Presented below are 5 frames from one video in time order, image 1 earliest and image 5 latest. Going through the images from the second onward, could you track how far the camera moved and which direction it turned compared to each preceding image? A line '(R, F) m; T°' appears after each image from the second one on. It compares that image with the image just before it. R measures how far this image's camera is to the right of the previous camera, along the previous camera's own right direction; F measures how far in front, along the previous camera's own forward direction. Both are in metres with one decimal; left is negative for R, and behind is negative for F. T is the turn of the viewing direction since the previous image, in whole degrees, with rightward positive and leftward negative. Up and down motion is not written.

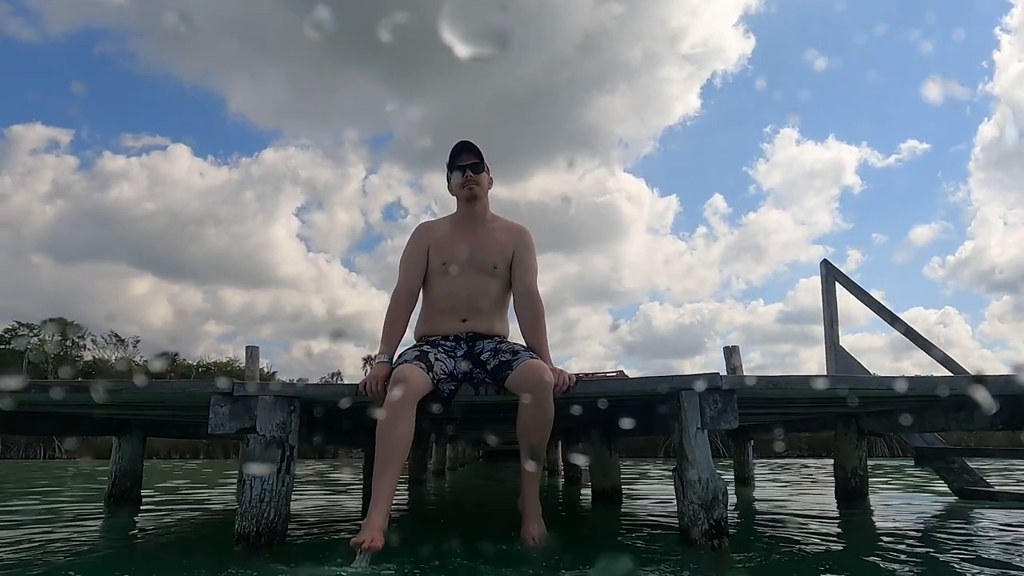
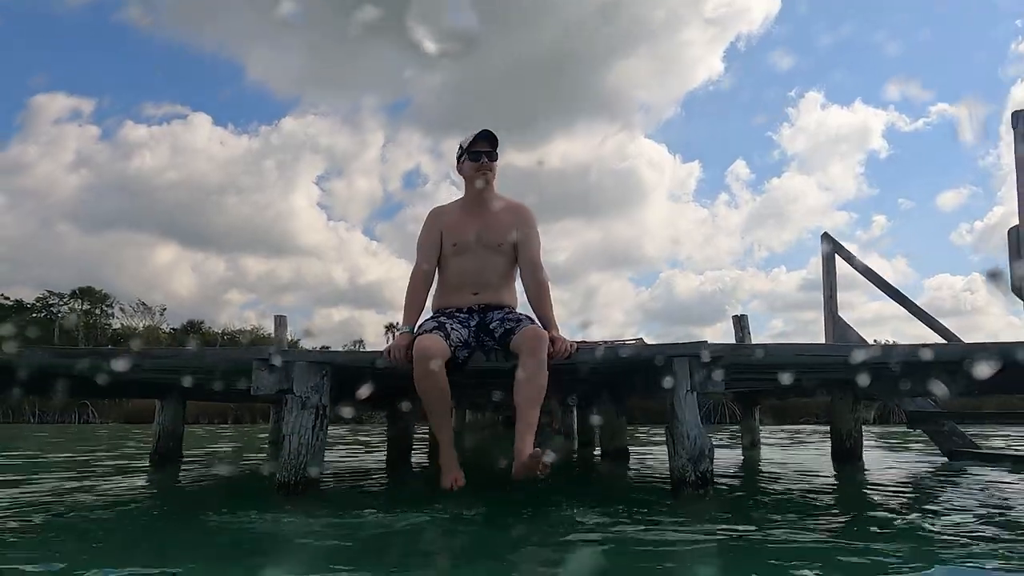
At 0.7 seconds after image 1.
(+0.1, -0.4) m; -2°
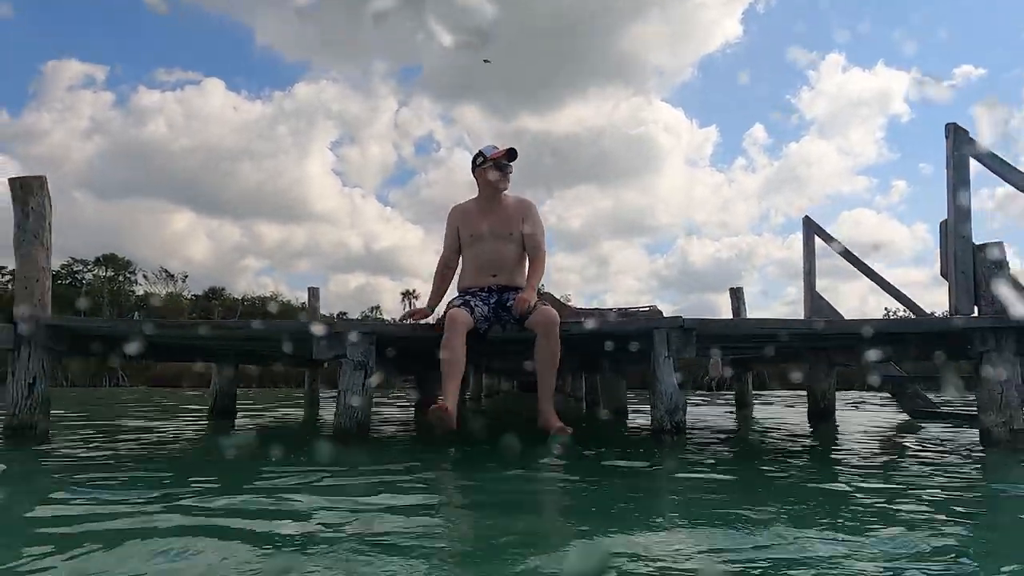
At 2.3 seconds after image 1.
(0.0, -0.9) m; -1°
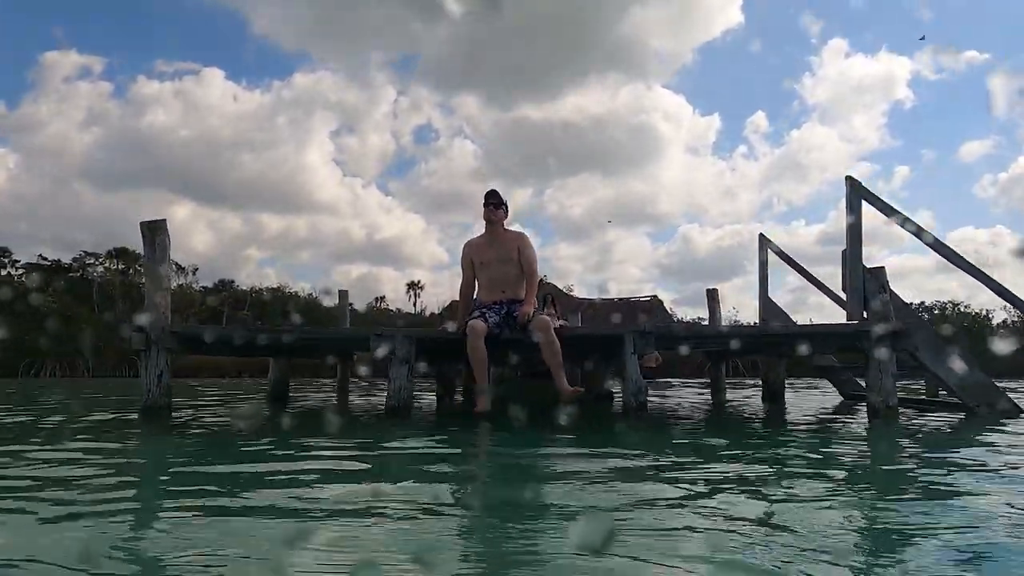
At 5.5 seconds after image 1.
(0.0, -1.6) m; 0°
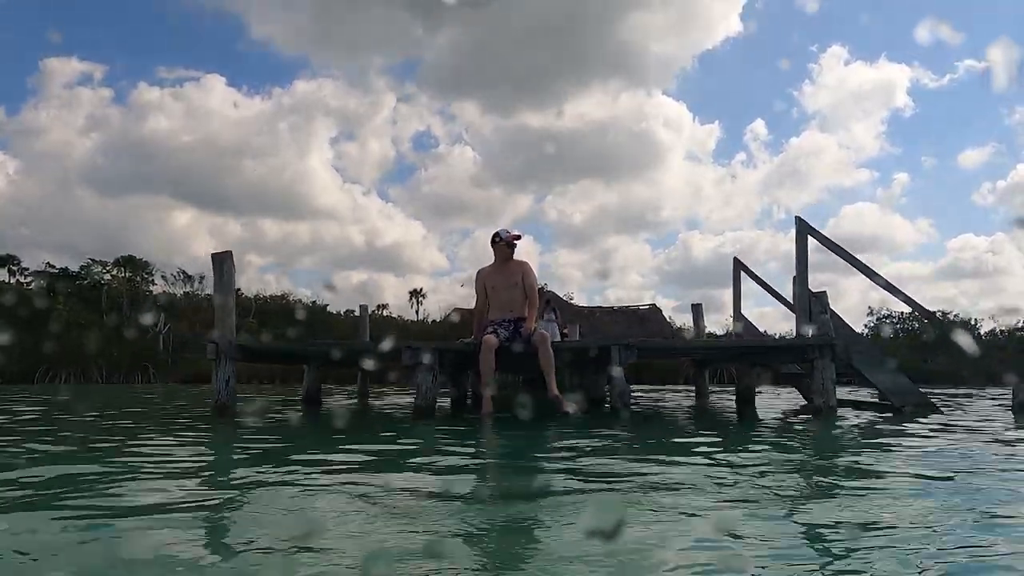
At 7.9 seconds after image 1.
(-0.1, -1.4) m; 0°
